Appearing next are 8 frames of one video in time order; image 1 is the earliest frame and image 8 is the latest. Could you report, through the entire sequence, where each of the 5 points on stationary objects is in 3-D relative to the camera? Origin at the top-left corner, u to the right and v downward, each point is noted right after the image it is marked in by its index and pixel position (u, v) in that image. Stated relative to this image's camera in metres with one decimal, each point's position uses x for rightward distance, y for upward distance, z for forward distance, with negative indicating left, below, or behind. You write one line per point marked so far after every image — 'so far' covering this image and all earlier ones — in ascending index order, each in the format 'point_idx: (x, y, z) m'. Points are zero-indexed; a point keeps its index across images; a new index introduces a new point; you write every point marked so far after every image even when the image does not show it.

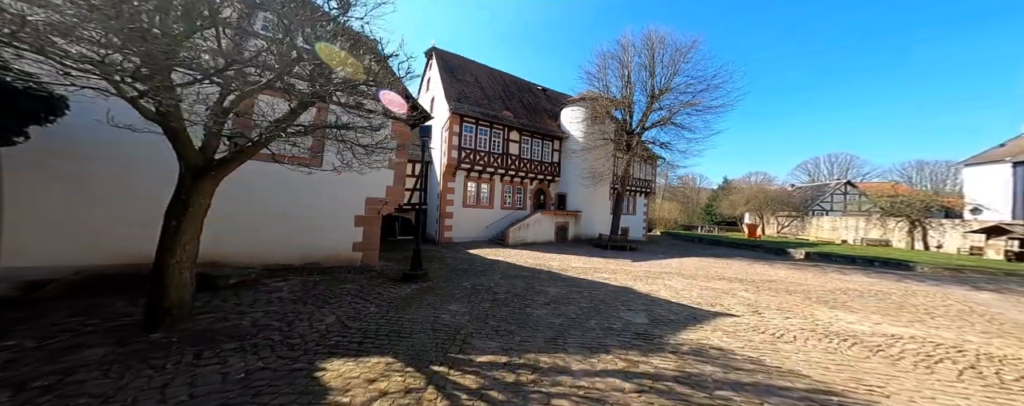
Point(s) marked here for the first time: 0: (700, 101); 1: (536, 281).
0: (+10.7, +5.8, +16.8) m
1: (+0.7, -2.3, +8.6) m
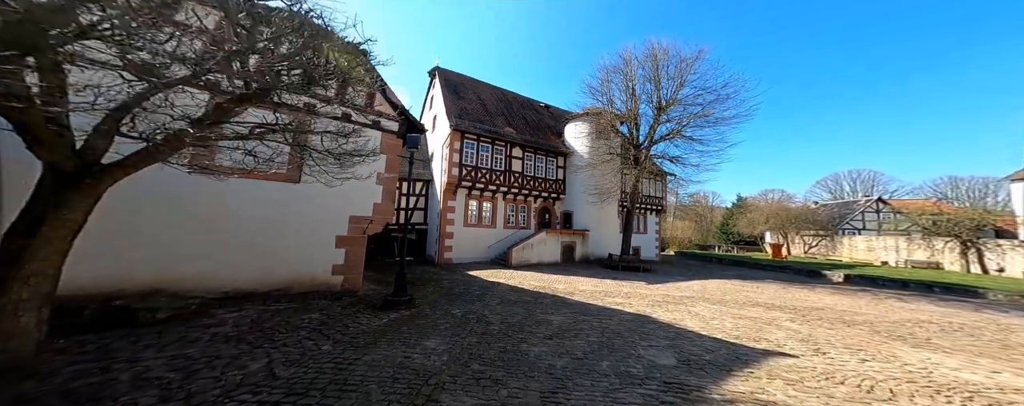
0: (+10.8, +4.9, +15.9) m
1: (+0.7, -2.6, +7.4) m
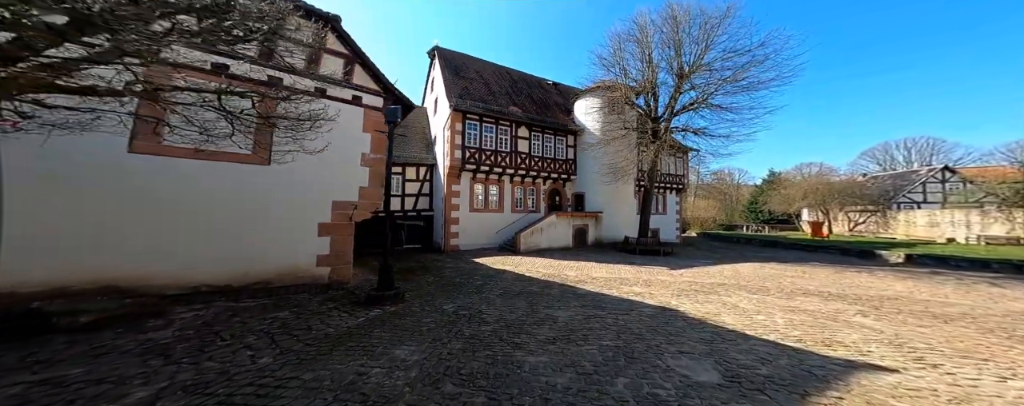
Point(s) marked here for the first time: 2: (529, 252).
0: (+11.0, +6.1, +14.1) m
1: (+0.7, -2.1, +6.3) m
2: (+1.0, -2.5, +15.2) m
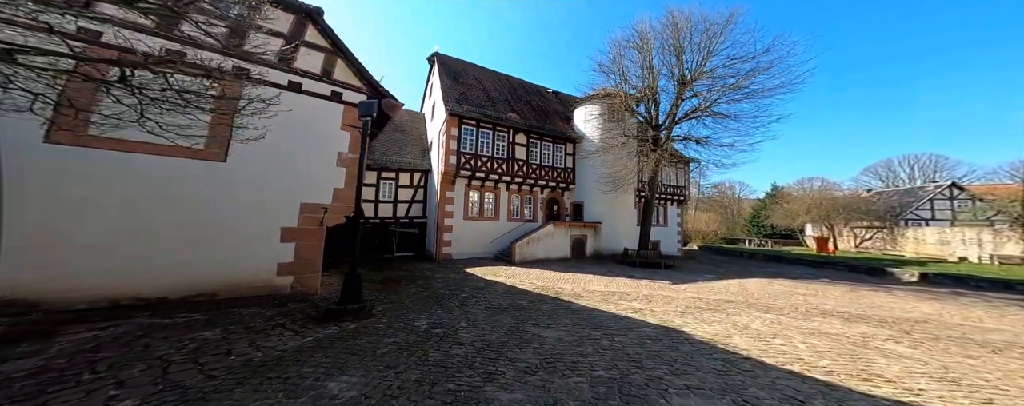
0: (+10.8, +5.6, +13.7) m
1: (+0.4, -2.2, +5.7) m
2: (+0.7, -2.9, +14.6) m
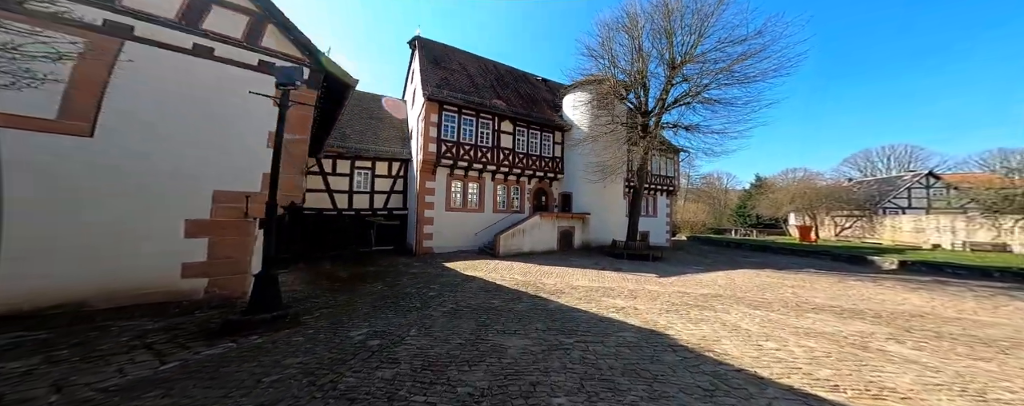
0: (+10.0, +6.0, +13.1) m
1: (-0.2, -2.0, +5.0) m
2: (-0.2, -2.5, +13.9) m
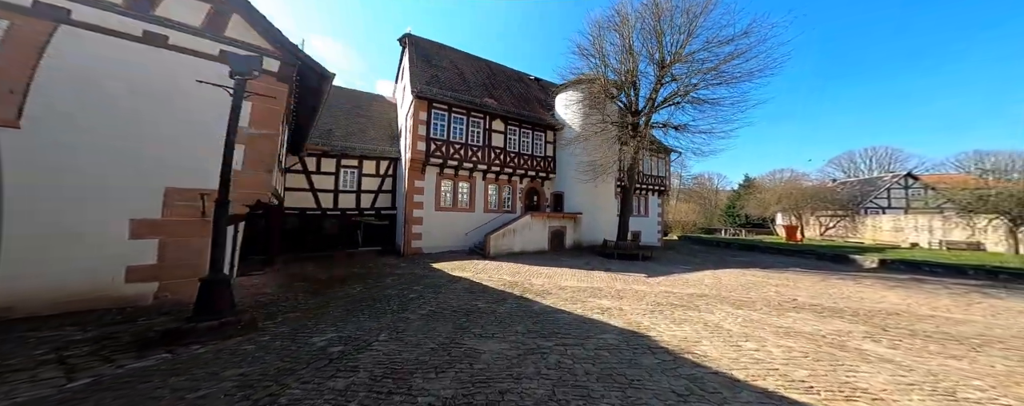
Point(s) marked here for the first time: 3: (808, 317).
0: (+9.5, +6.0, +13.2) m
1: (-0.5, -2.0, +4.9) m
2: (-0.7, -2.5, +13.8) m
3: (+6.4, -2.4, +6.4) m
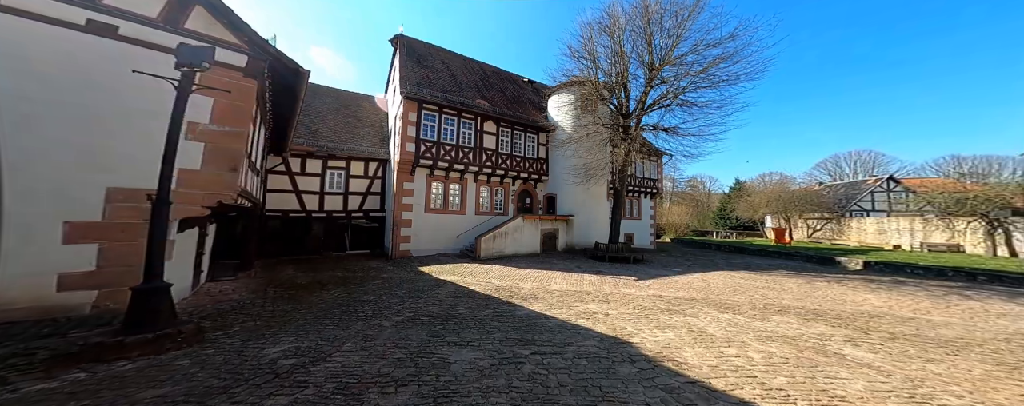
0: (+9.0, +5.9, +13.2) m
1: (-0.9, -2.0, +4.7) m
2: (-1.2, -2.6, +13.6) m
3: (+6.0, -2.5, +6.3) m
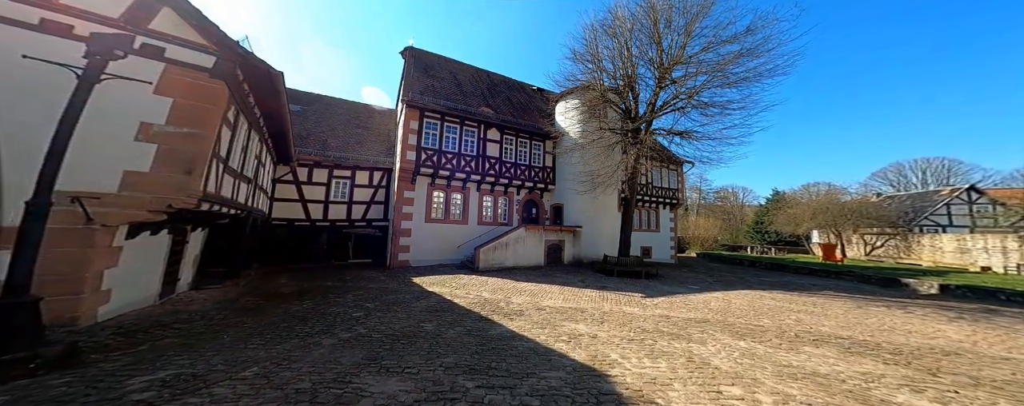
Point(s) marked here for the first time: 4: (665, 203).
0: (+9.1, +5.5, +12.1) m
1: (-1.5, -2.1, +4.2) m
2: (-1.1, -3.0, +13.0) m
3: (+5.5, -2.6, +5.2) m
4: (+9.8, 0.0, +19.2) m
